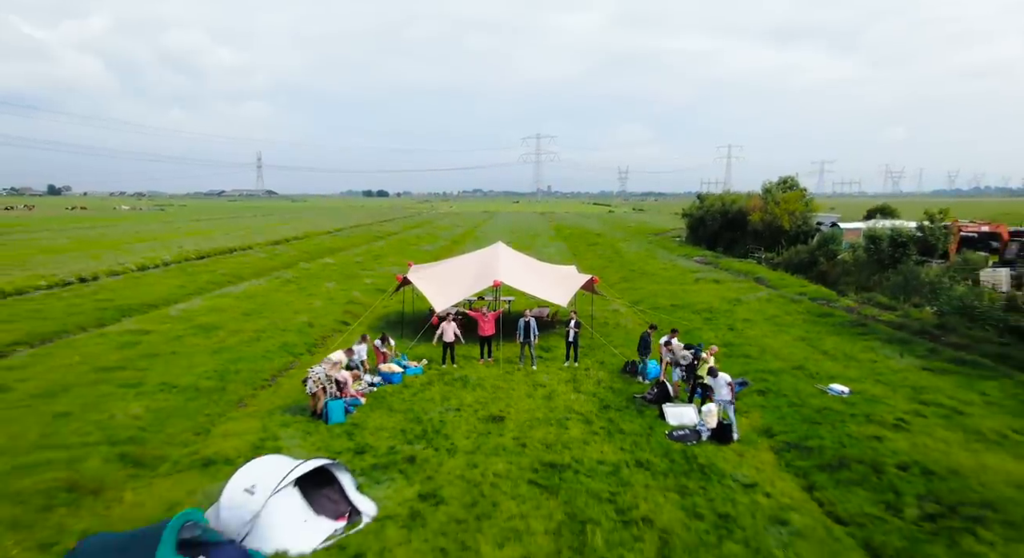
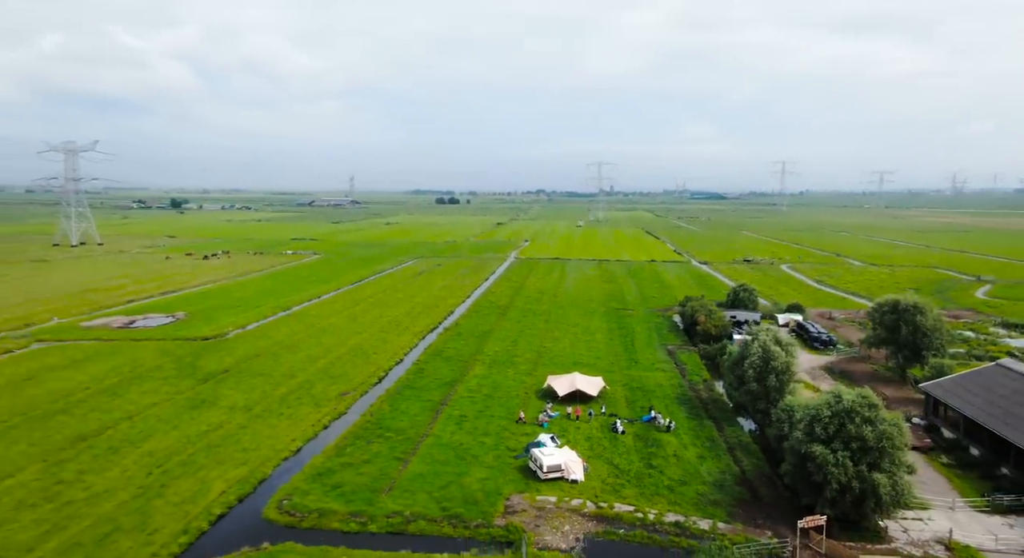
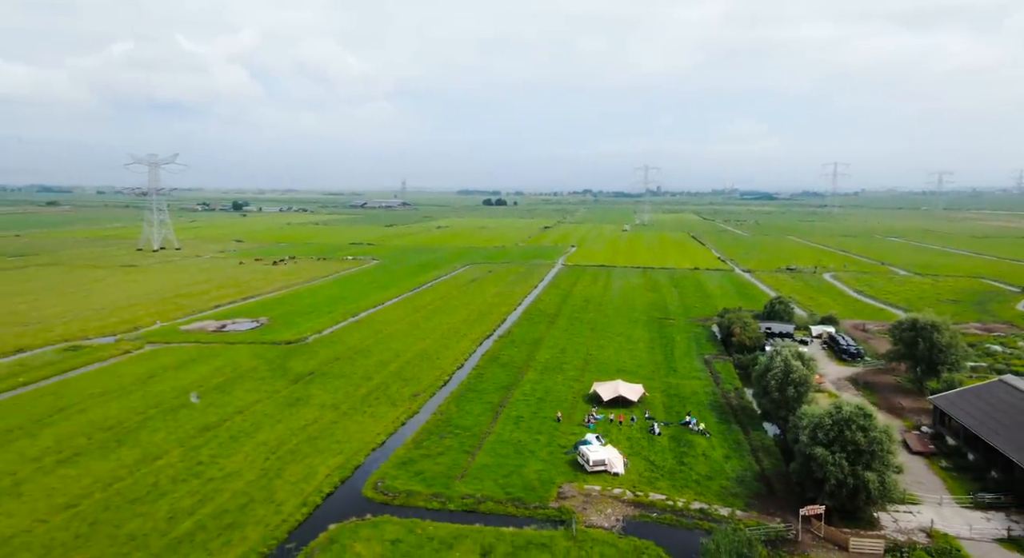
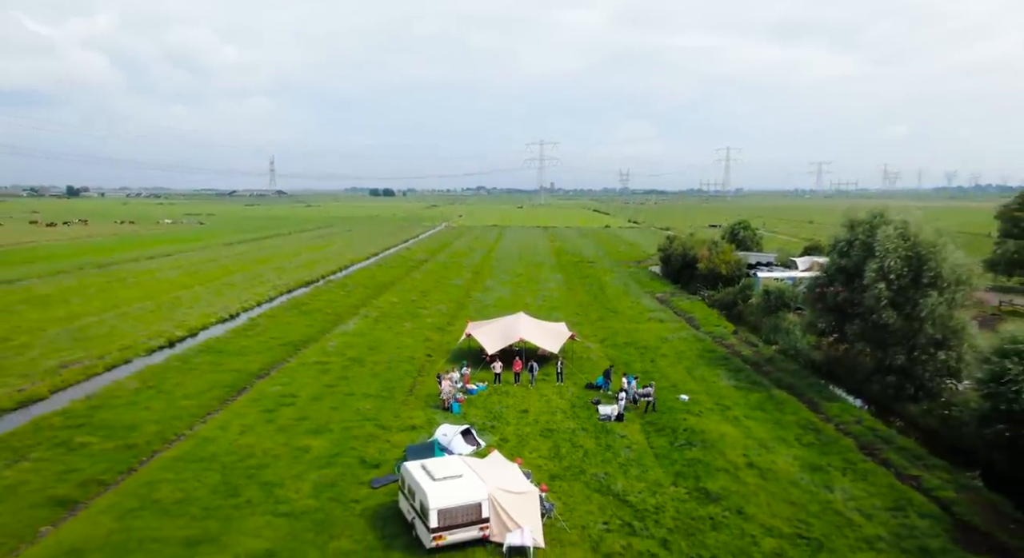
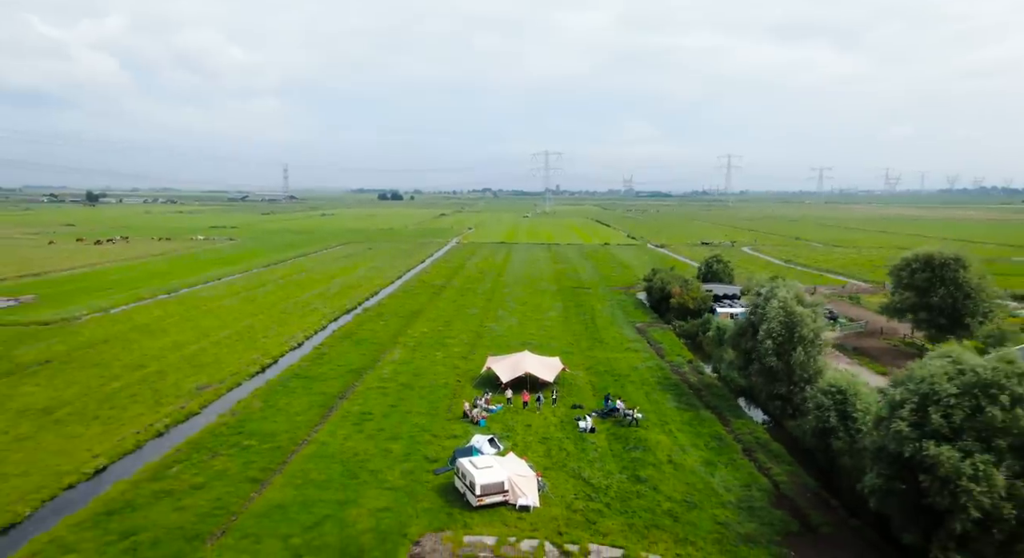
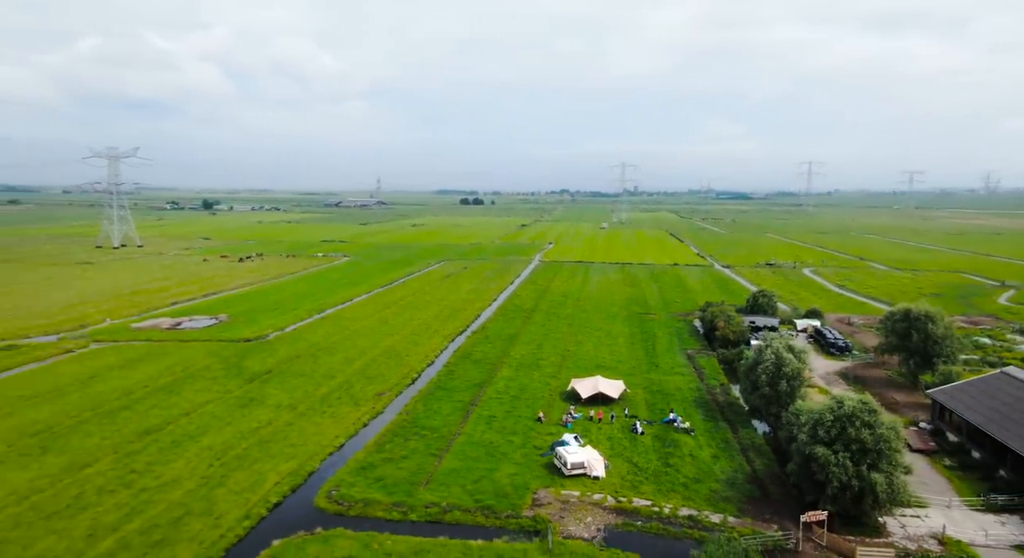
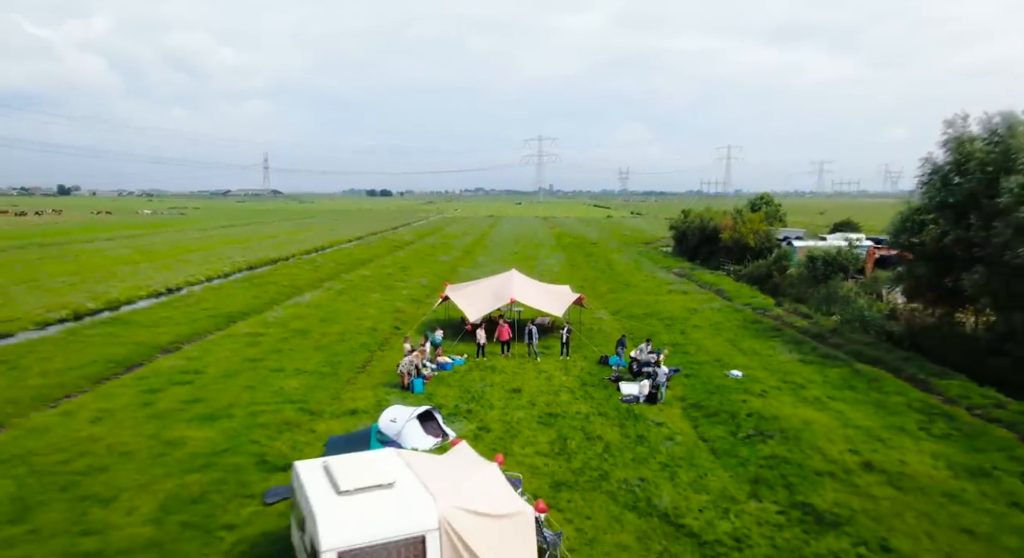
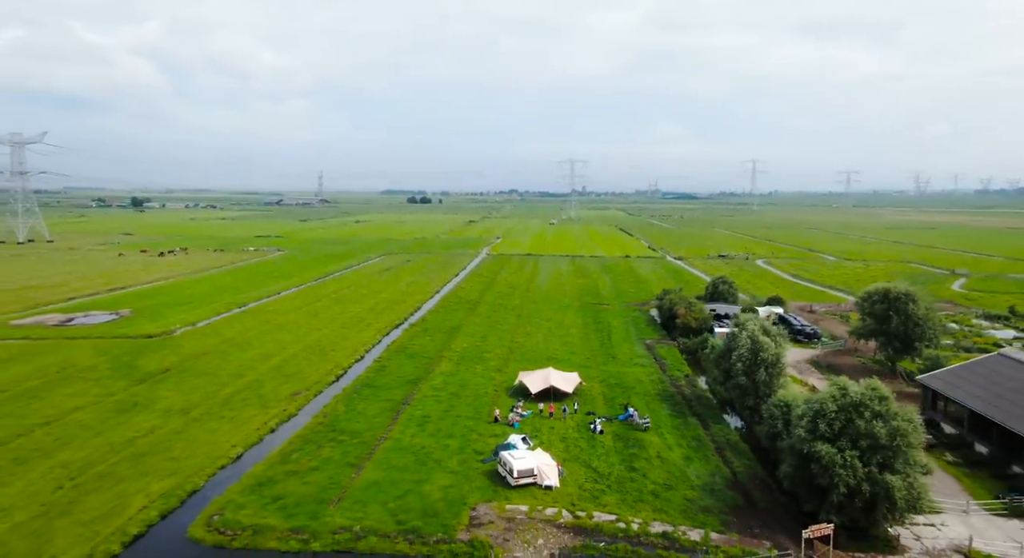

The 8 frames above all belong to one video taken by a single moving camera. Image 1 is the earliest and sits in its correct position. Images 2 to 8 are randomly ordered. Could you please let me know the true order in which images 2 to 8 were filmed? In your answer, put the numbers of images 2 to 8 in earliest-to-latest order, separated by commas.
7, 4, 5, 8, 2, 6, 3
